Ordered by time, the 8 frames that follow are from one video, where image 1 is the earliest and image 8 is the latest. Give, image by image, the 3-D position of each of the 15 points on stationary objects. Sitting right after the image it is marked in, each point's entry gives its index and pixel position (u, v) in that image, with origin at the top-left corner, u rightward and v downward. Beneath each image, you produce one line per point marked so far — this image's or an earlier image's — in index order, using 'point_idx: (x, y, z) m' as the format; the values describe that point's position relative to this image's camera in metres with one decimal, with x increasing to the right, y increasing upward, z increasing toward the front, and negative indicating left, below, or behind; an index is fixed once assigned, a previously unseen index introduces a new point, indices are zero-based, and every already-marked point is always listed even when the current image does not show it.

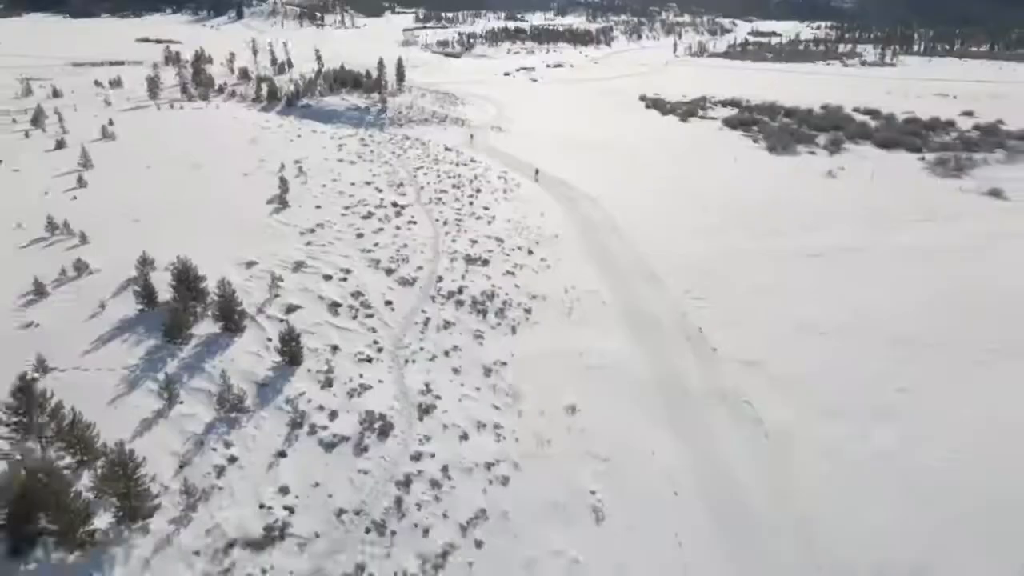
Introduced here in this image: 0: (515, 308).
0: (0.0, -0.3, +13.3) m
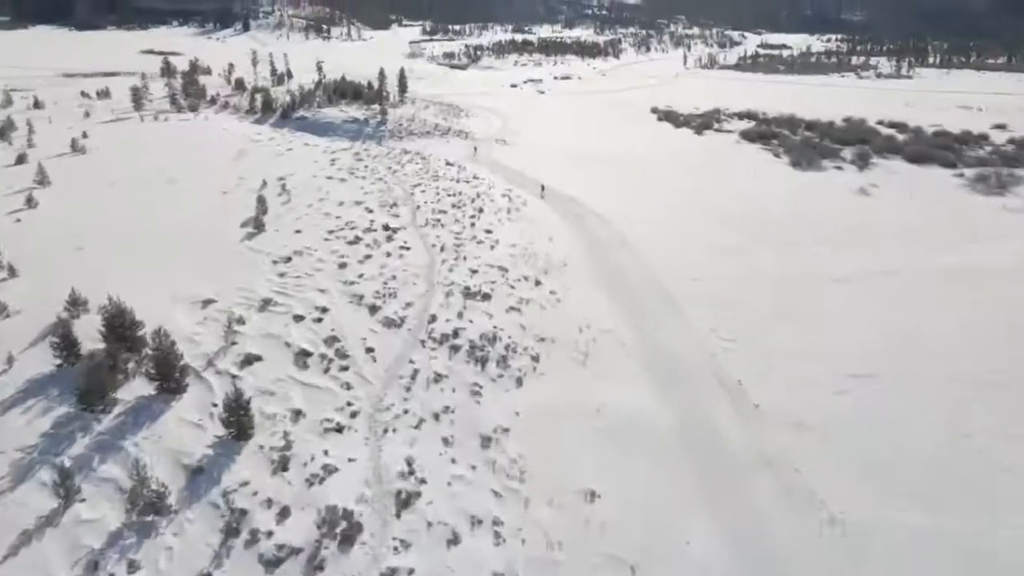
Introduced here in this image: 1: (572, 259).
0: (+0.1, -1.0, +11.3) m
1: (+1.3, +0.6, +16.4) m
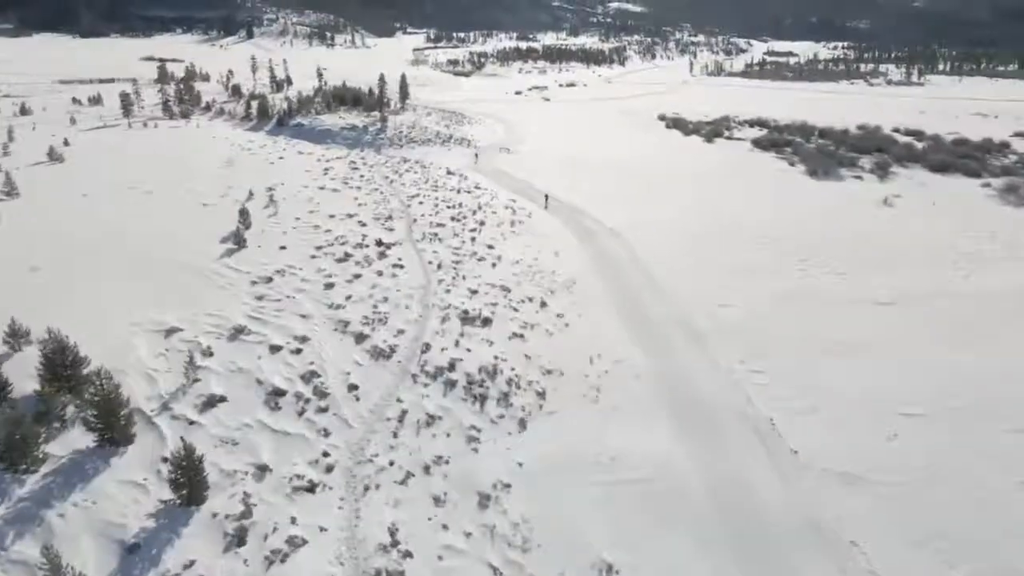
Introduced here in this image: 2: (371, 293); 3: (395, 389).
0: (+0.1, -1.3, +10.0) m
1: (+1.3, +0.2, +15.1) m
2: (-2.2, -0.1, +12.3) m
3: (-1.4, -1.2, +9.4) m
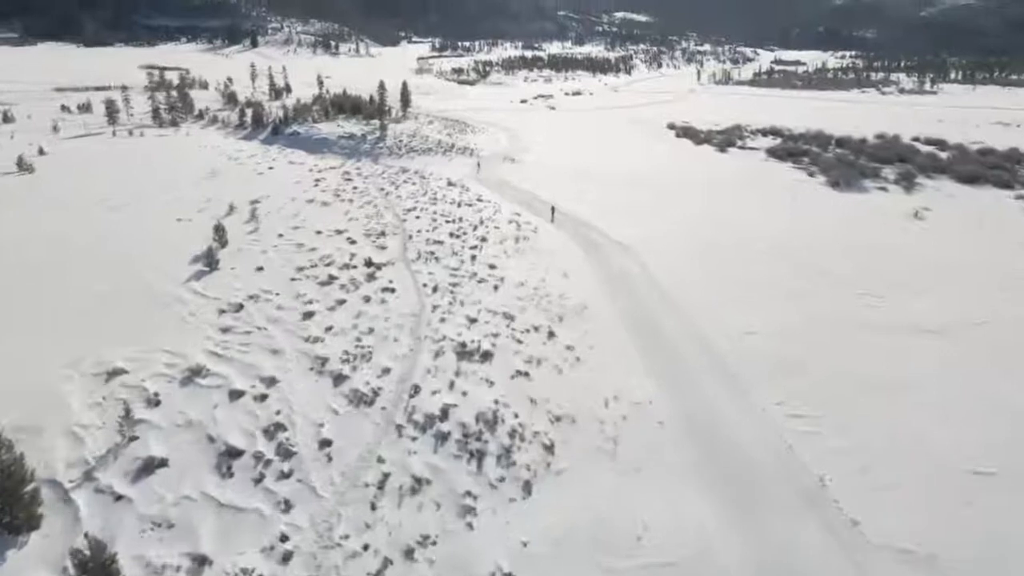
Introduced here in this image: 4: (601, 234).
0: (+0.2, -1.7, +8.5) m
1: (+1.4, -0.3, +13.6) m
2: (-2.1, -0.5, +10.8) m
3: (-1.4, -1.6, +7.9) m
4: (+2.2, +1.3, +19.4) m
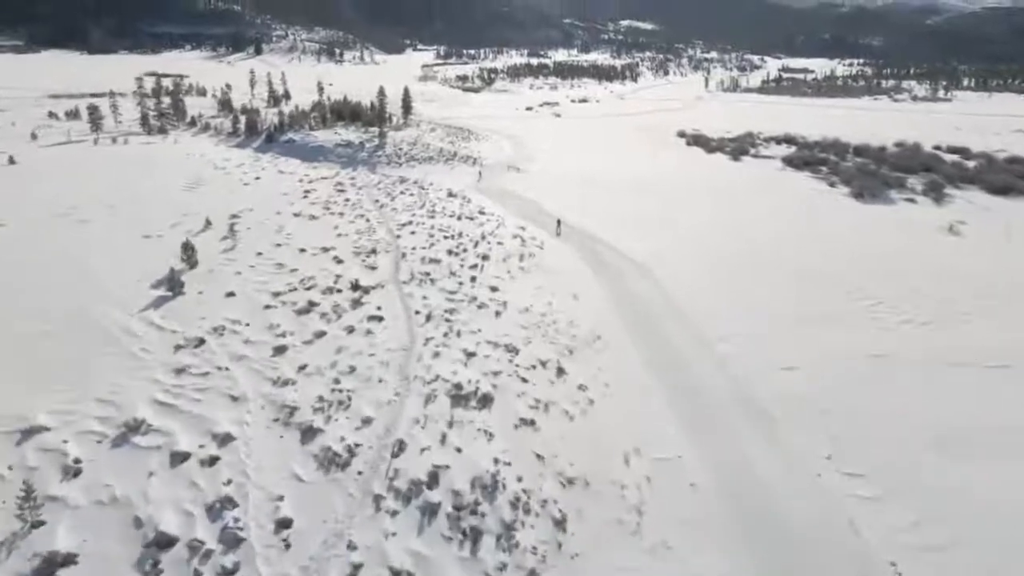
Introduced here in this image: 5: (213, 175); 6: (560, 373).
0: (+0.2, -2.0, +7.0) m
1: (+1.5, -0.7, +12.1) m
2: (-2.1, -0.9, +9.3) m
3: (-1.4, -1.9, +6.4) m
4: (+2.3, +0.9, +17.9) m
5: (-7.6, +2.8, +19.9) m
6: (+0.6, -1.1, +10.2) m
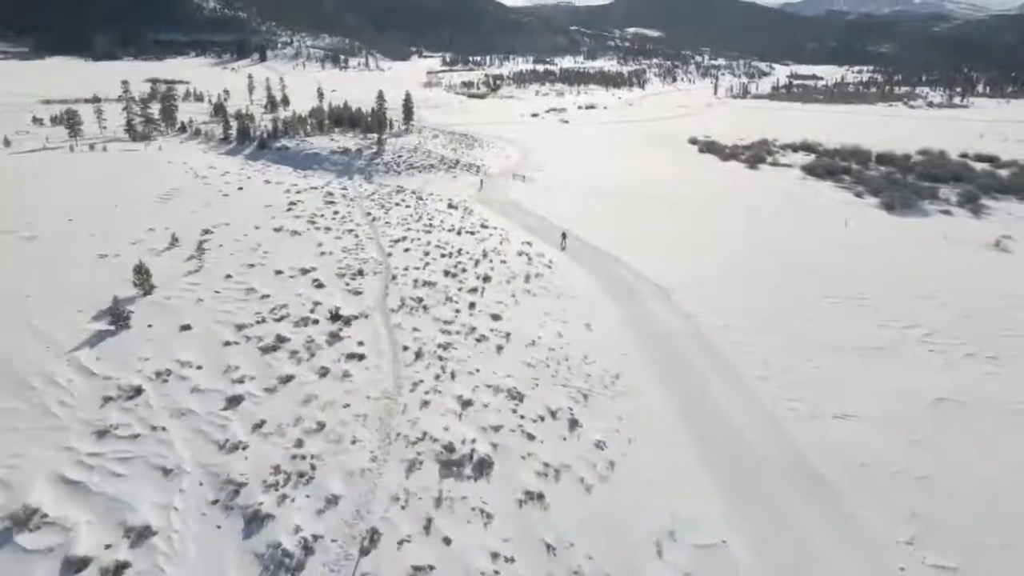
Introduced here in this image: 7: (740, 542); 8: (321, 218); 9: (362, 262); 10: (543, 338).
0: (+0.2, -2.4, +5.3) m
1: (+1.5, -1.1, +10.4) m
2: (-2.1, -1.3, +7.7) m
3: (-1.3, -2.3, +4.8) m
4: (+2.4, +0.4, +16.2) m
5: (-7.5, +2.4, +18.4) m
6: (+0.7, -1.5, +8.5) m
7: (+2.0, -2.2, +6.9) m
8: (-3.9, +1.4, +15.9) m
9: (-2.5, +0.4, +13.1) m
10: (+0.4, -0.7, +10.9) m
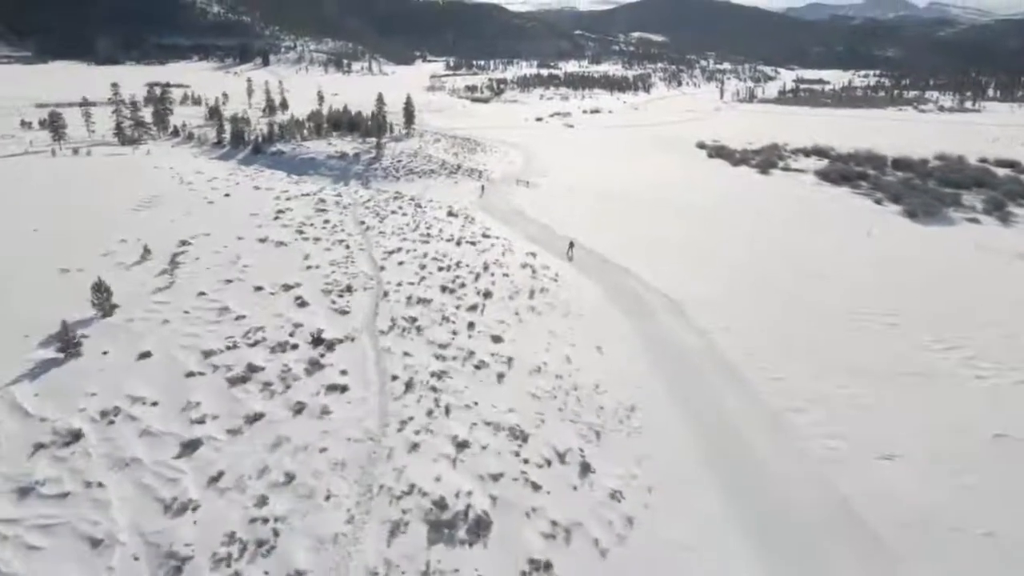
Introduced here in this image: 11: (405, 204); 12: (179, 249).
0: (+0.2, -2.6, +4.2) m
1: (+1.5, -1.3, +9.3) m
2: (-2.0, -1.5, +6.5) m
3: (-1.3, -2.5, +3.6) m
4: (+2.5, +0.1, +15.1) m
5: (-7.4, +2.1, +17.3) m
6: (+0.7, -1.7, +7.4) m
7: (+2.0, -2.4, +5.8) m
8: (-3.8, +1.2, +14.9) m
9: (-2.4, +0.2, +12.0) m
10: (+0.5, -0.9, +9.8) m
11: (-2.6, +2.0, +19.1) m
12: (-5.2, +0.6, +12.3) m
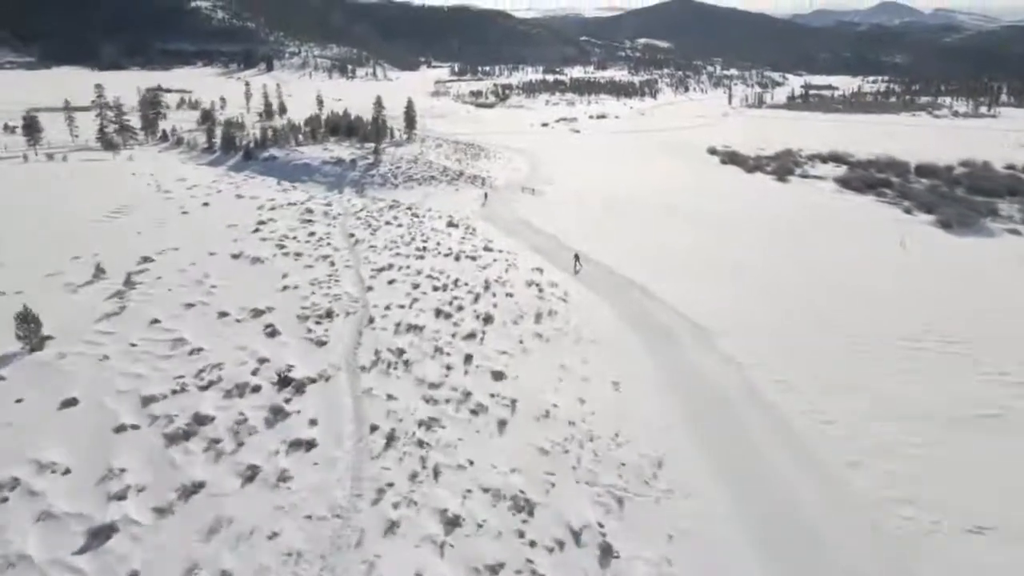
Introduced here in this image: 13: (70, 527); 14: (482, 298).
0: (+0.2, -2.9, +2.7) m
1: (+1.6, -1.6, +7.8) m
2: (-2.0, -1.8, +5.1) m
3: (-1.3, -2.7, +2.1) m
4: (+2.5, -0.2, +13.6) m
5: (-7.3, +1.8, +15.9) m
6: (+0.7, -2.0, +5.9) m
7: (+2.0, -2.7, +4.3) m
8: (-3.7, +0.8, +13.4) m
9: (-2.4, -0.1, +10.5) m
10: (+0.5, -1.2, +8.3) m
11: (-2.5, +1.7, +17.7) m
12: (-5.2, +0.3, +10.8) m
13: (-2.9, -1.6, +5.2) m
14: (-0.4, -0.2, +11.6) m
